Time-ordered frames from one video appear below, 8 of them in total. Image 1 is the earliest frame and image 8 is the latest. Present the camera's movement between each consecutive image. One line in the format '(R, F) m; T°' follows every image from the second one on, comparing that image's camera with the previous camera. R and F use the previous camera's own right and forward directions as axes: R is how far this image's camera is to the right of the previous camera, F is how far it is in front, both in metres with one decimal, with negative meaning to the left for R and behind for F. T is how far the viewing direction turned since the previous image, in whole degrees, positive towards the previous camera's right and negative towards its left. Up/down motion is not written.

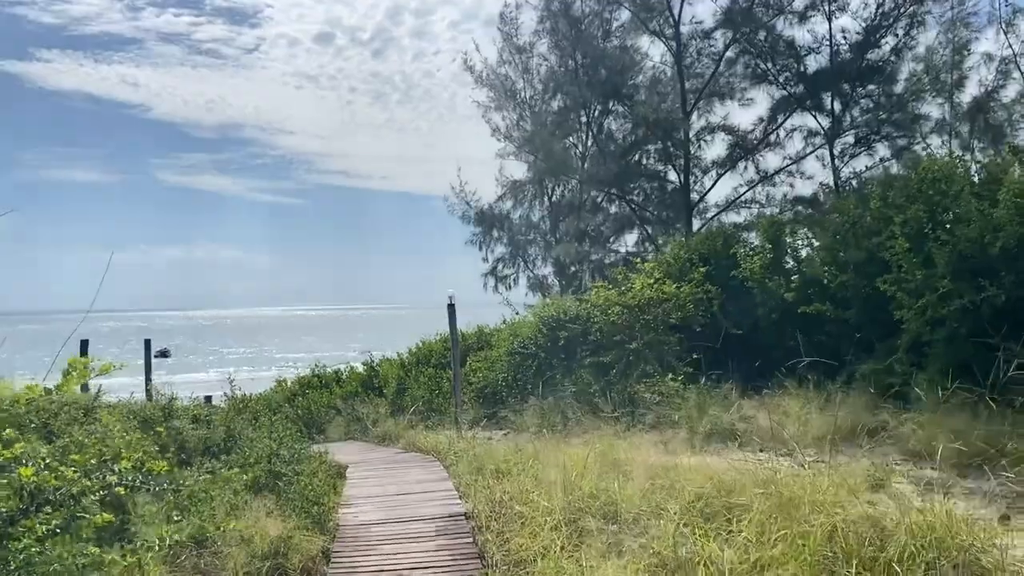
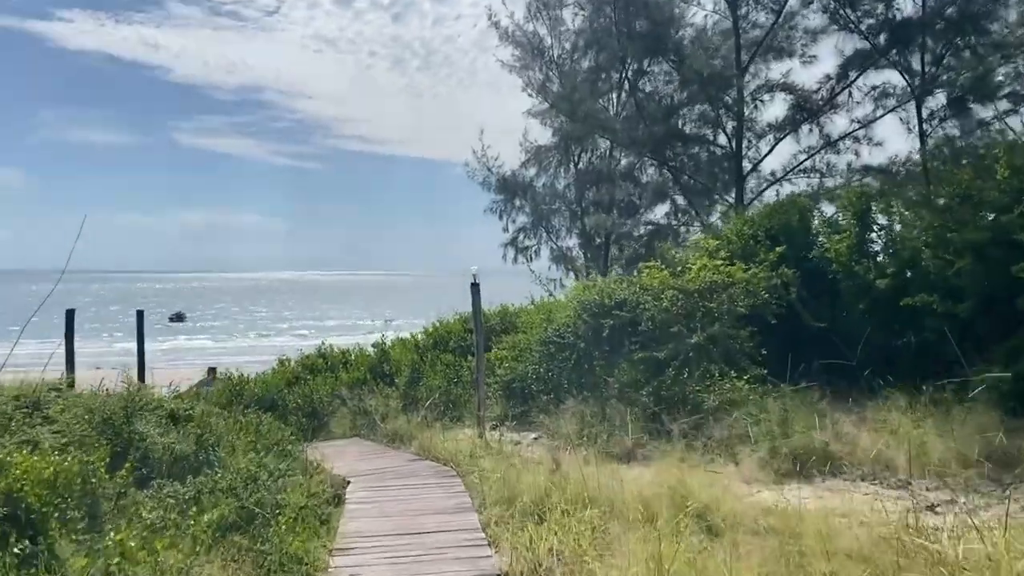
(-0.2, +2.0) m; -1°
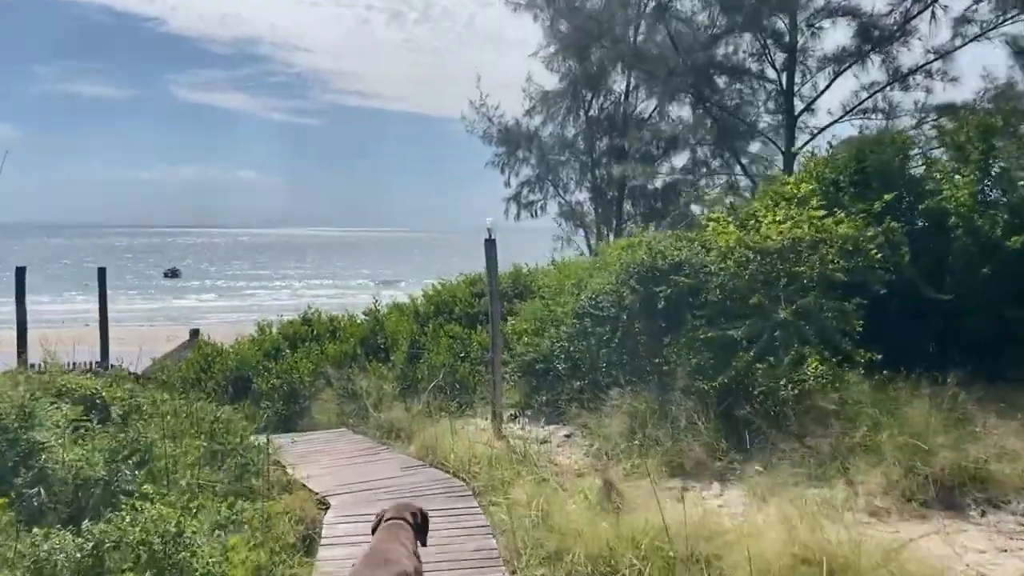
(-0.3, +2.3) m; 0°
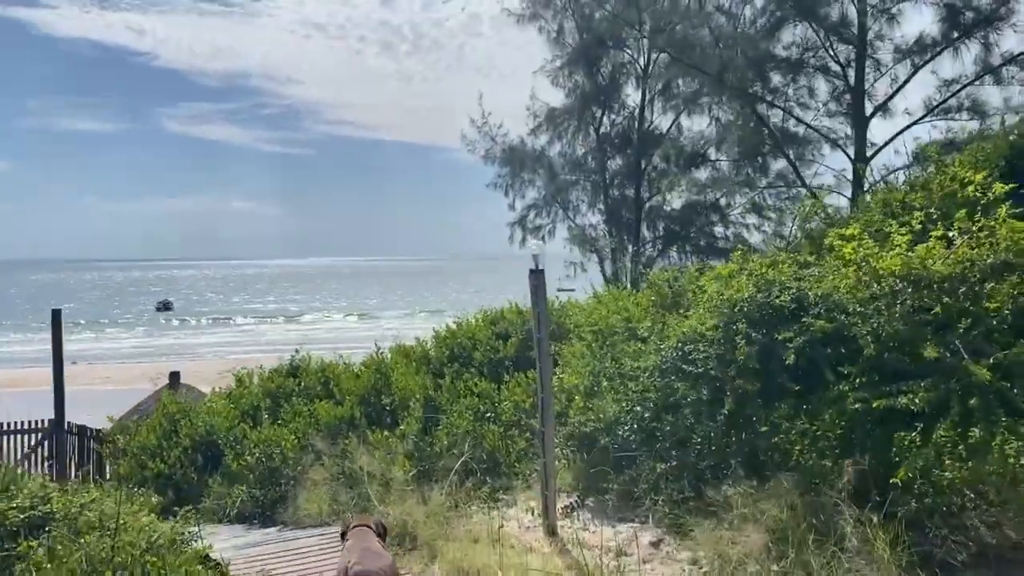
(-0.4, +2.4) m; 0°
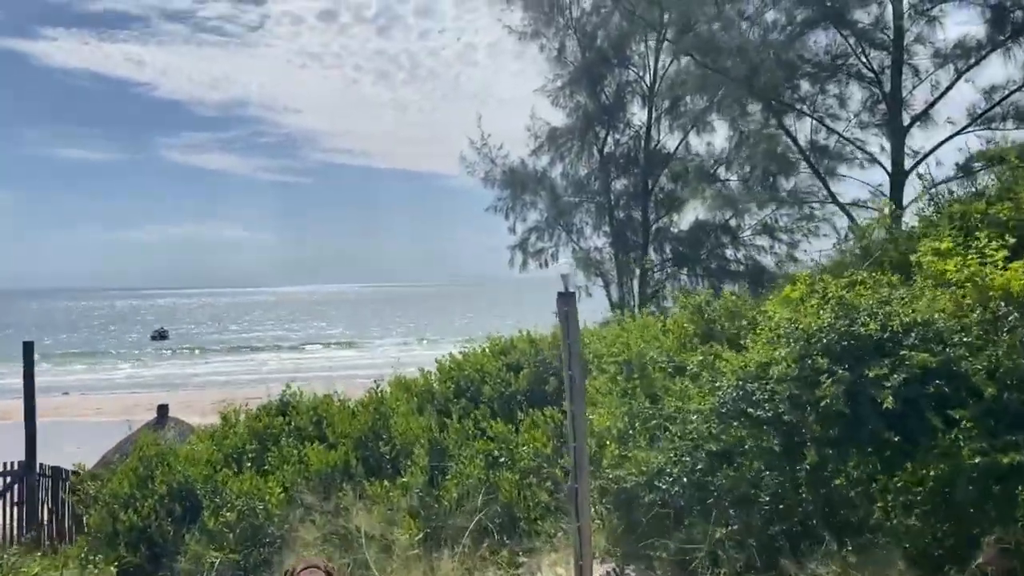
(-0.2, +1.1) m; 0°
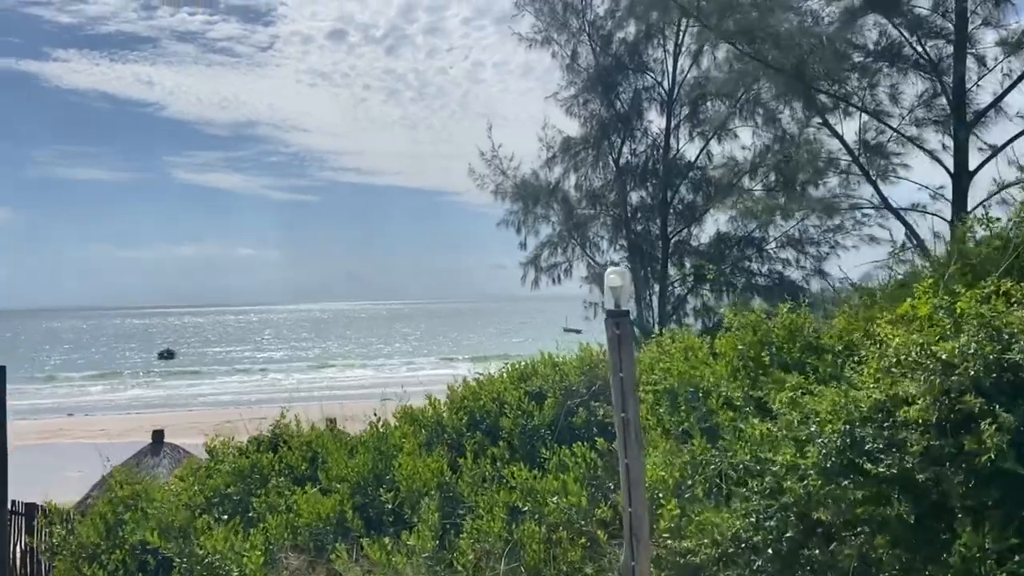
(-0.1, +1.2) m; -1°
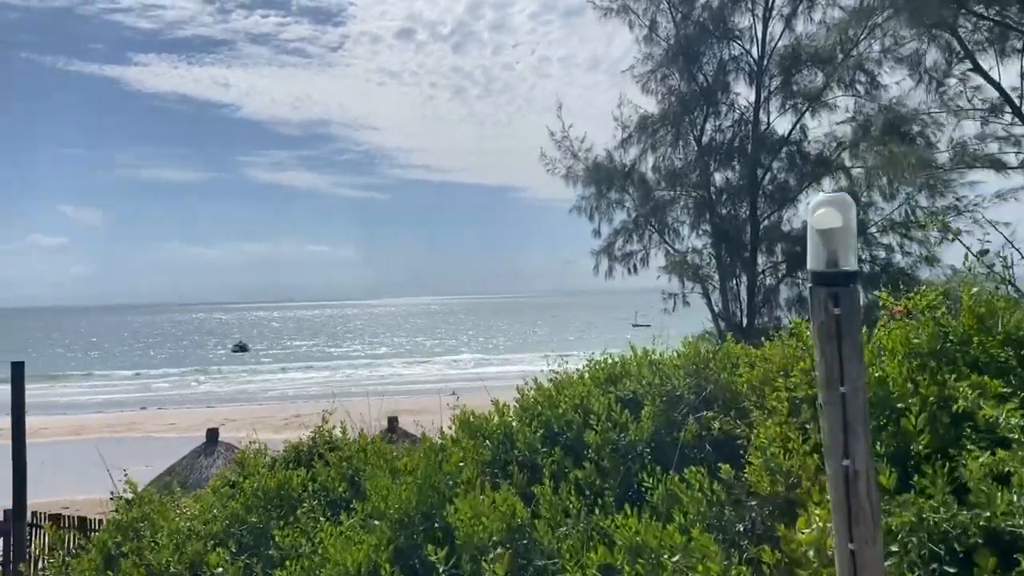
(-0.2, +1.8) m; -4°
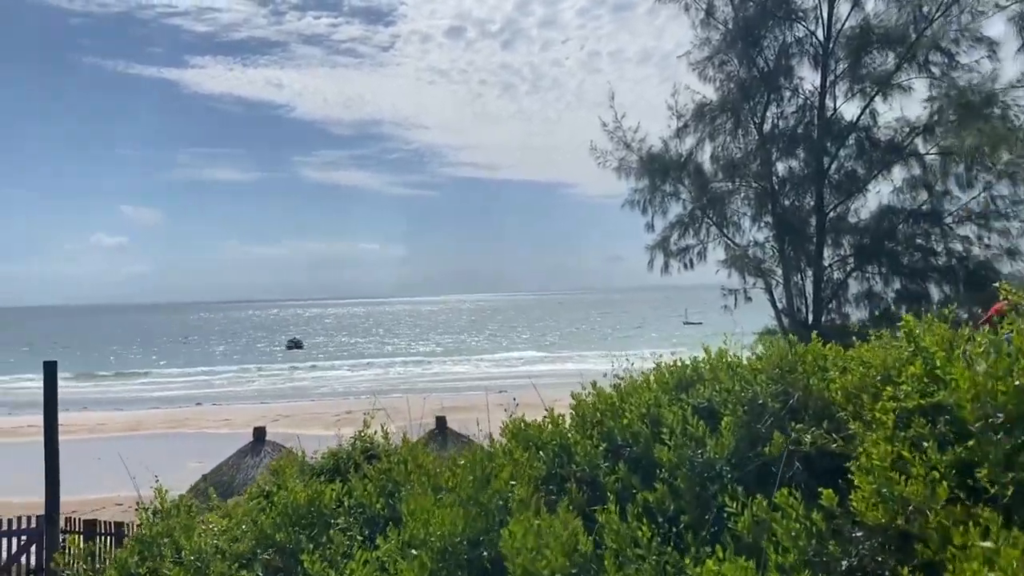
(-0.1, +0.8) m; -3°
